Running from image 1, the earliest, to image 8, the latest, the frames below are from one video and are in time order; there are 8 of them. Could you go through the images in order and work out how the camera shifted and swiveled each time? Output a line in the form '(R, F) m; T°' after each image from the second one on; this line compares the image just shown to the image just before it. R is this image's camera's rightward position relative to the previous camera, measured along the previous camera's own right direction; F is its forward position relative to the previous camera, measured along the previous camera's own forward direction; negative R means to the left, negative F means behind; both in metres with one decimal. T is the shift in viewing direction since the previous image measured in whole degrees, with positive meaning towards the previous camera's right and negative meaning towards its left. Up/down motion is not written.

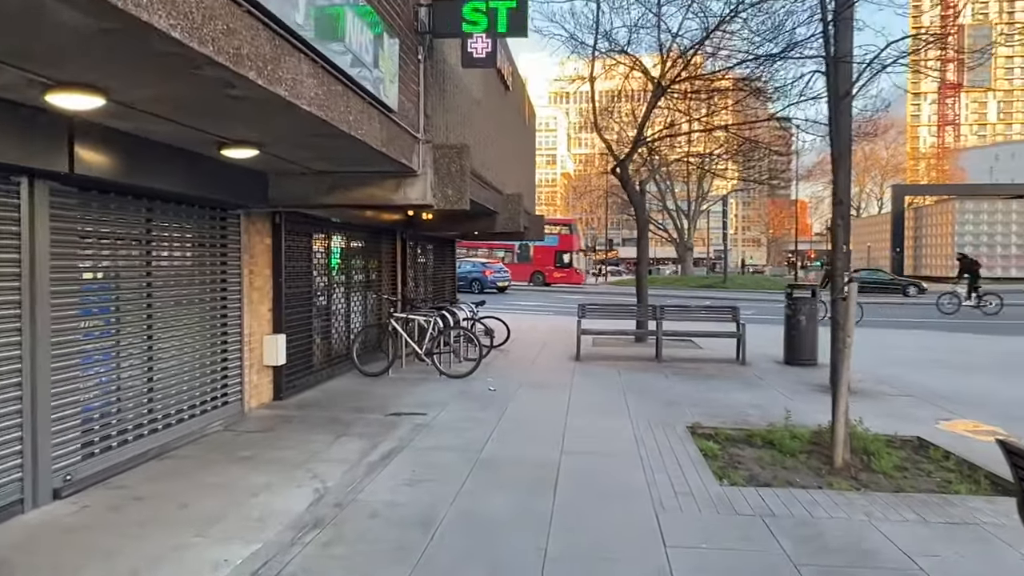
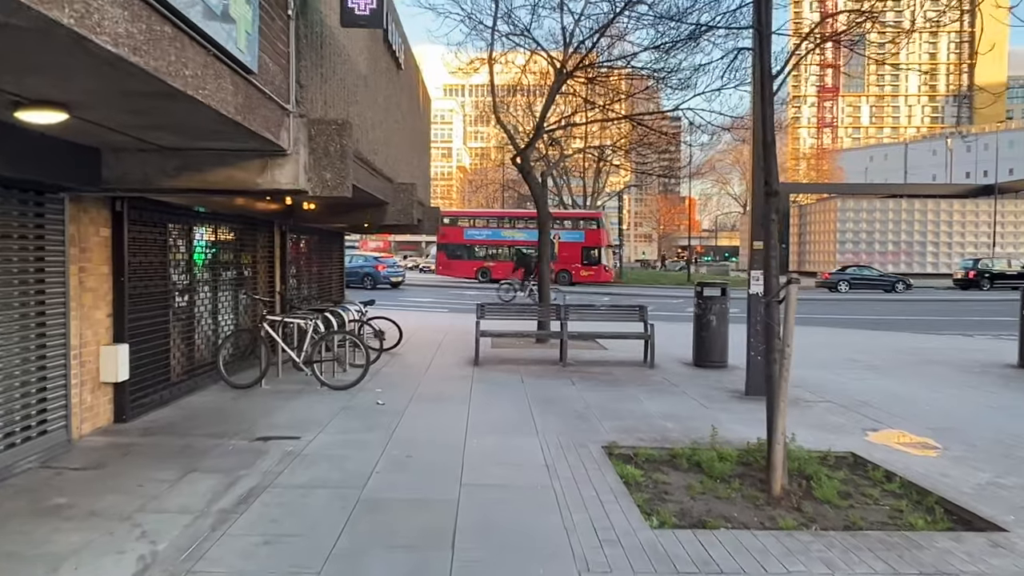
(0.0, +1.0) m; +7°
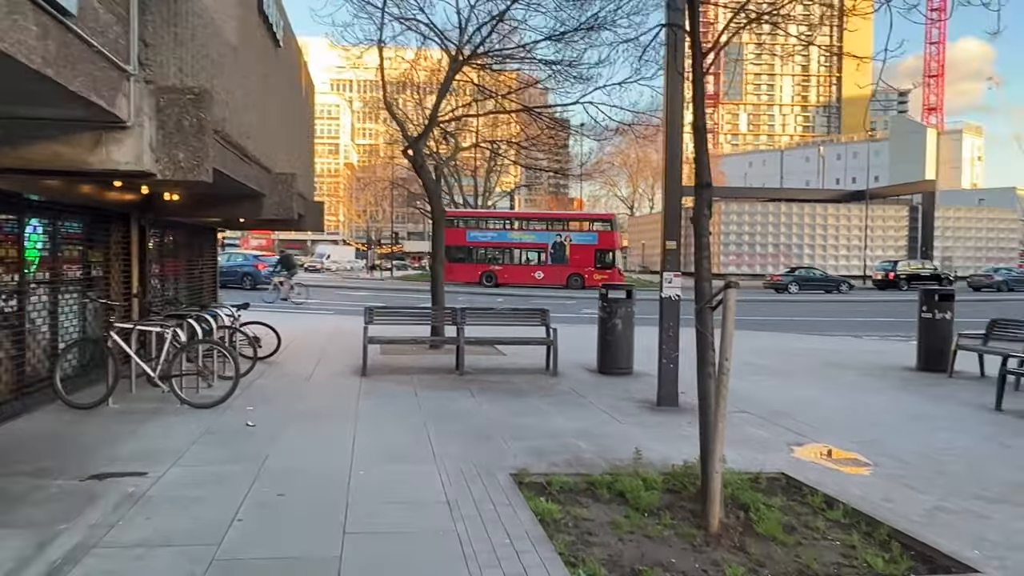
(0.0, +0.9) m; +8°
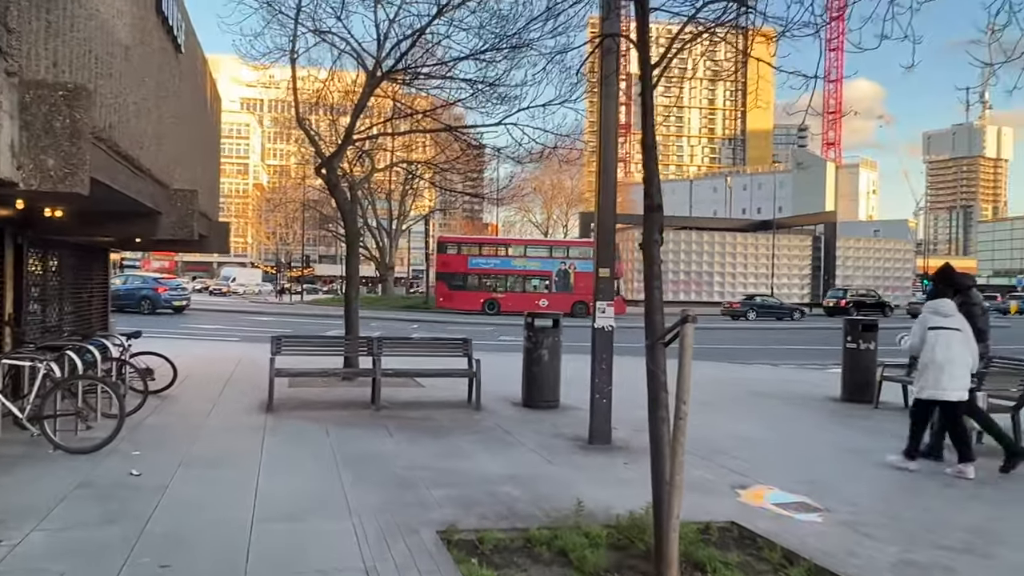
(-0.1, +0.6) m; +6°
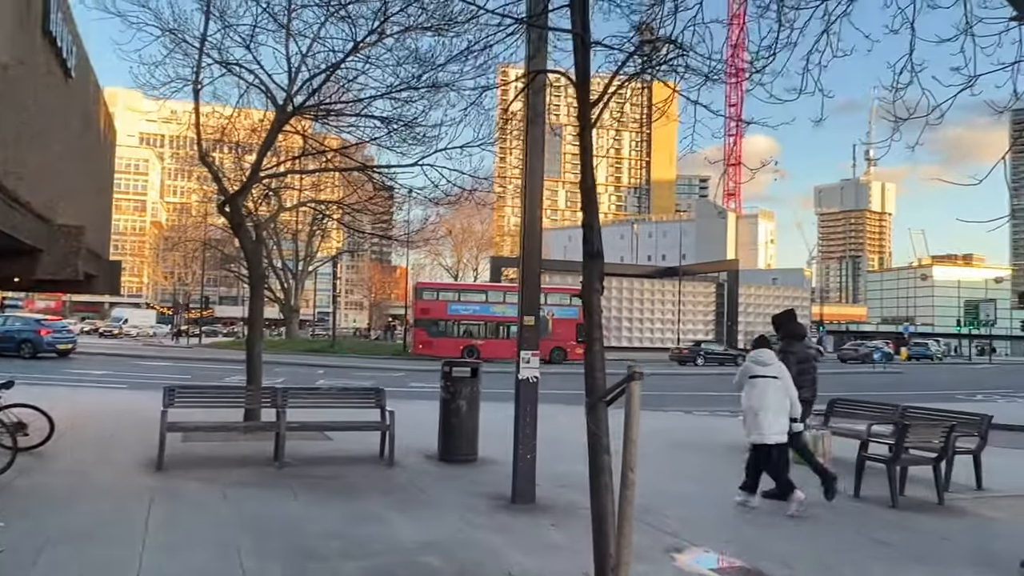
(-0.1, +0.4) m; +6°
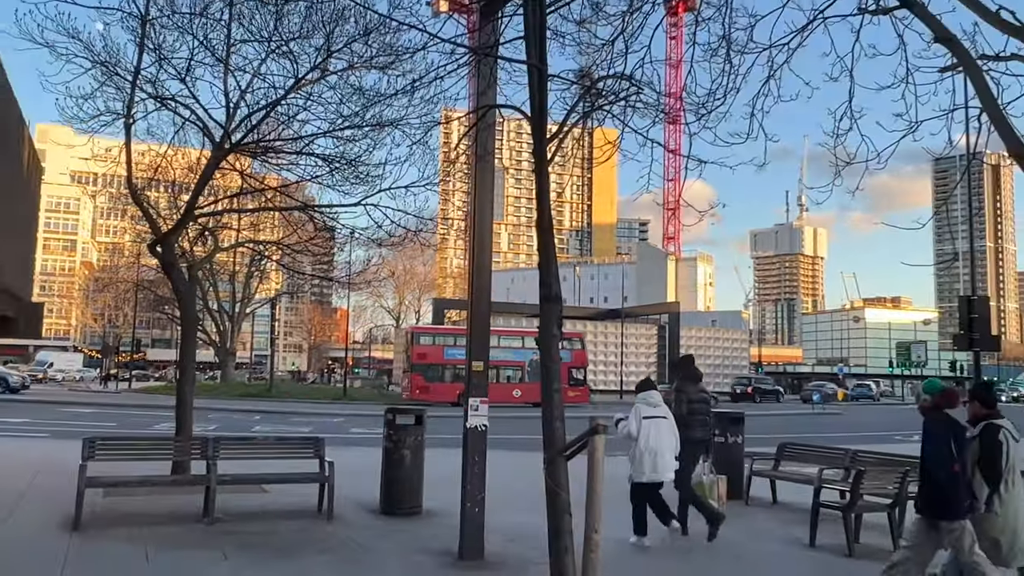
(0.0, +0.3) m; +4°
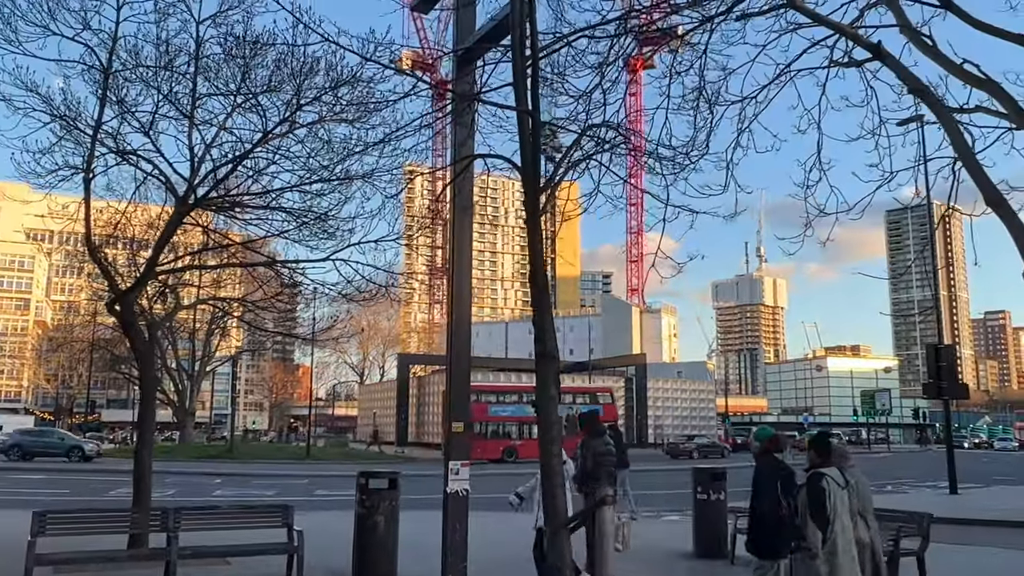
(-0.1, +0.3) m; +2°
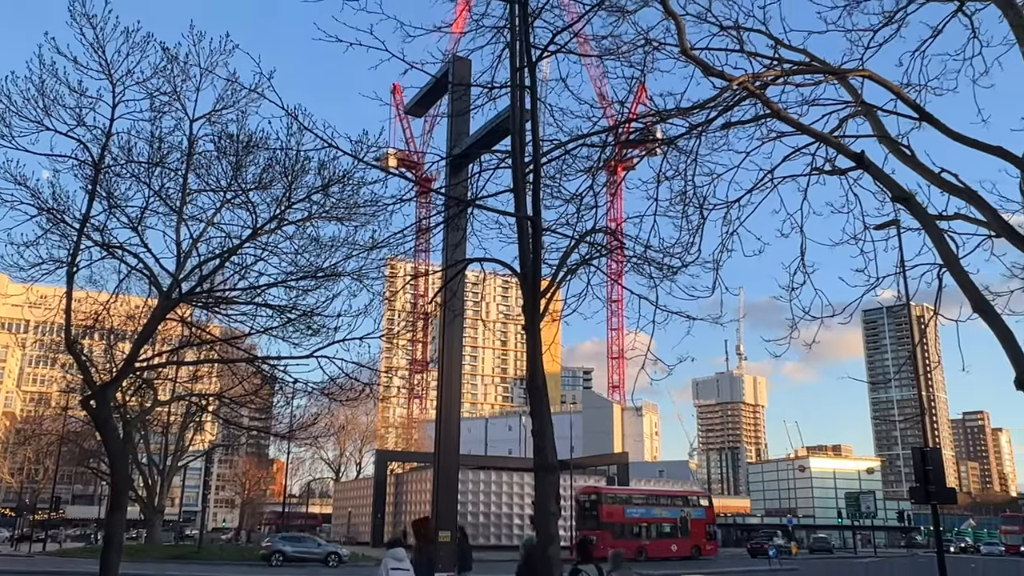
(-0.1, +0.1) m; +1°
